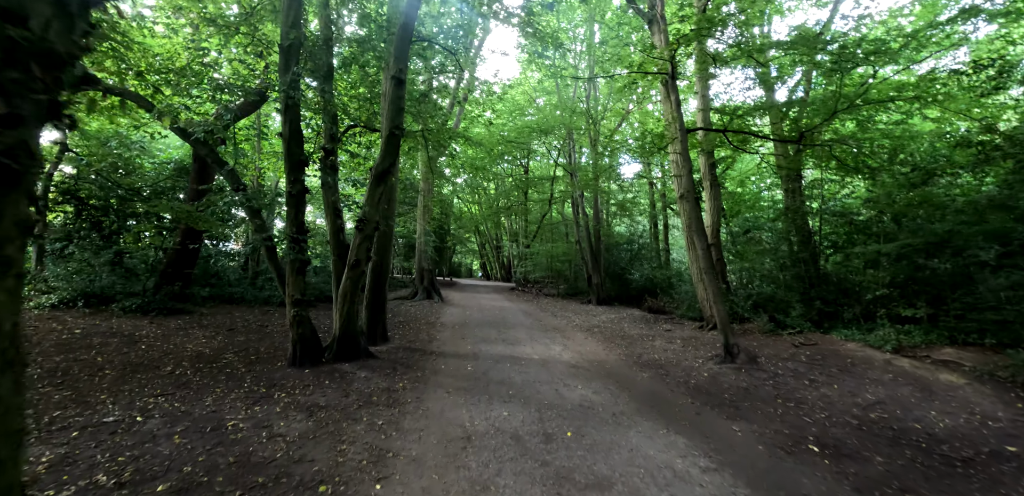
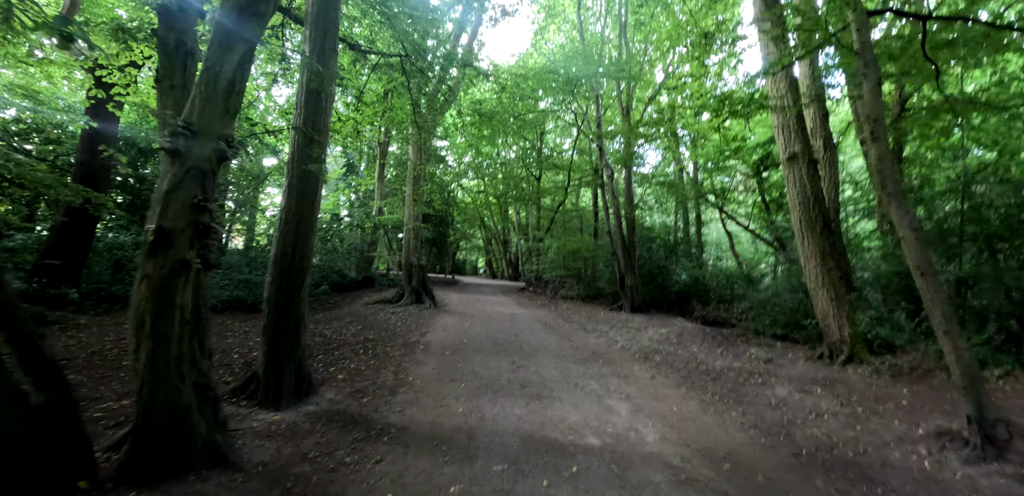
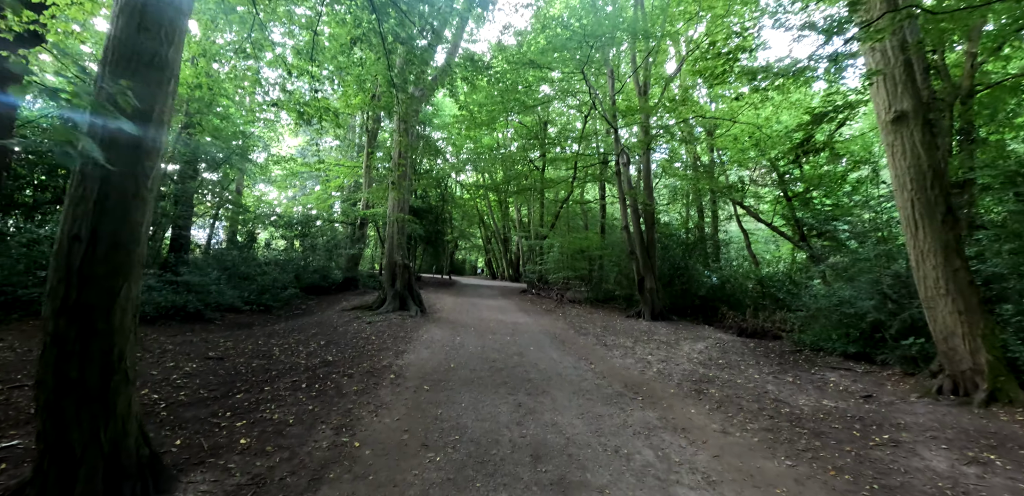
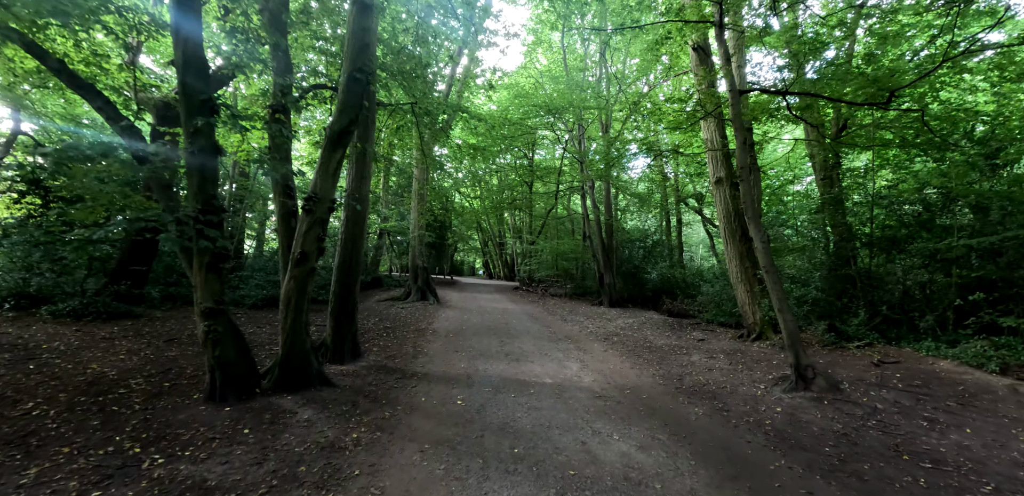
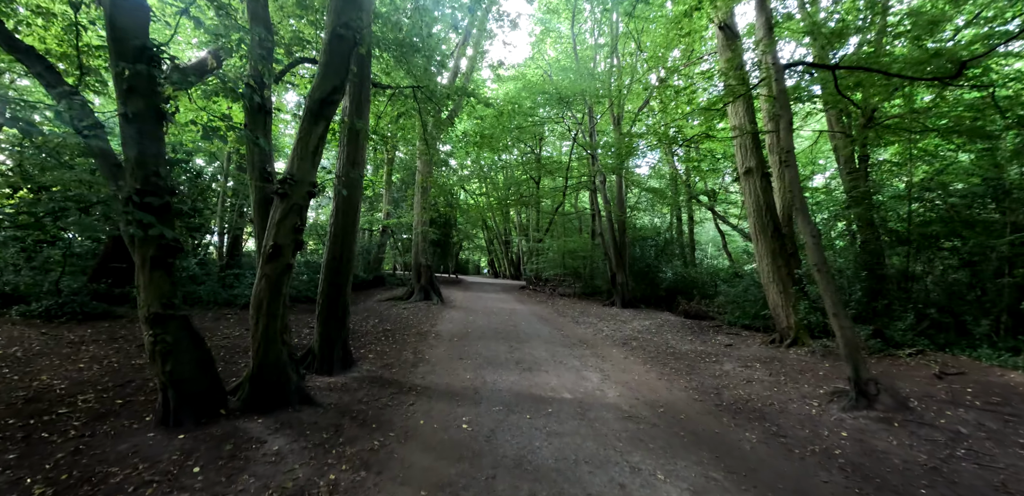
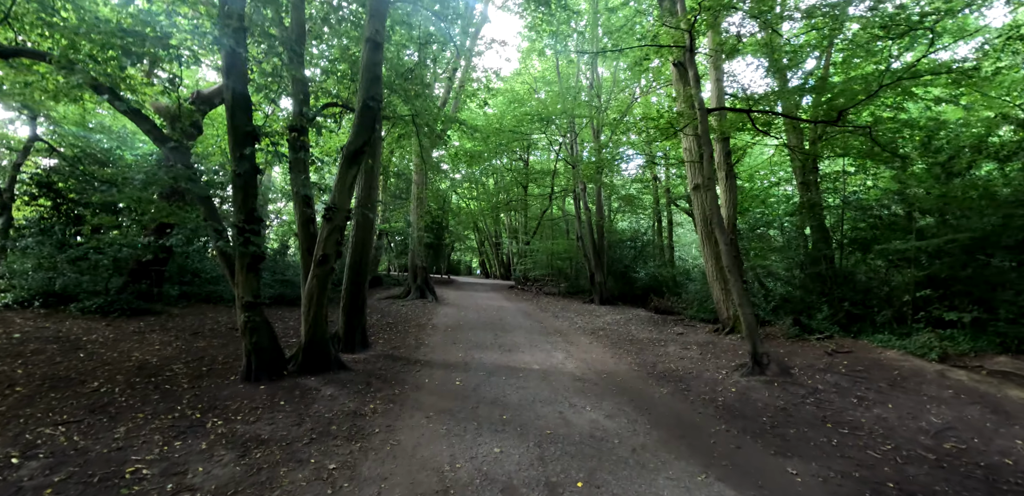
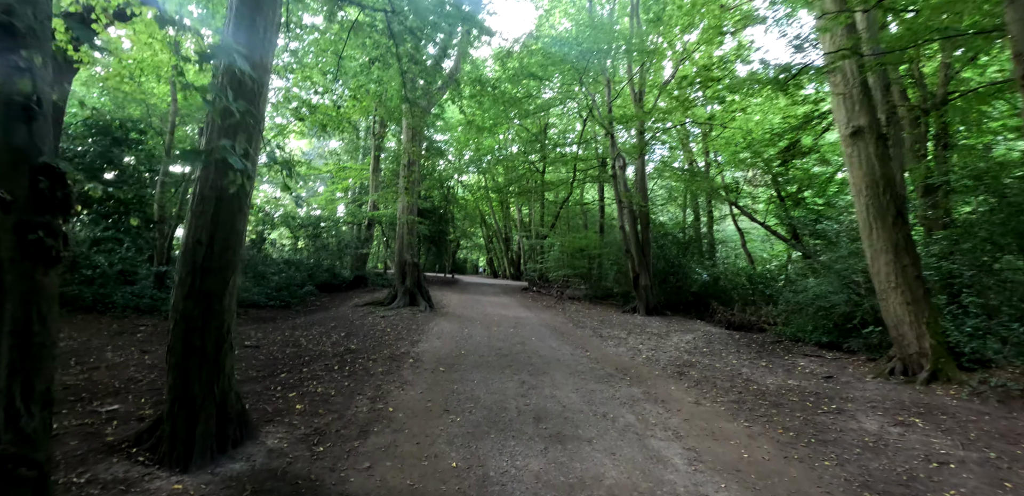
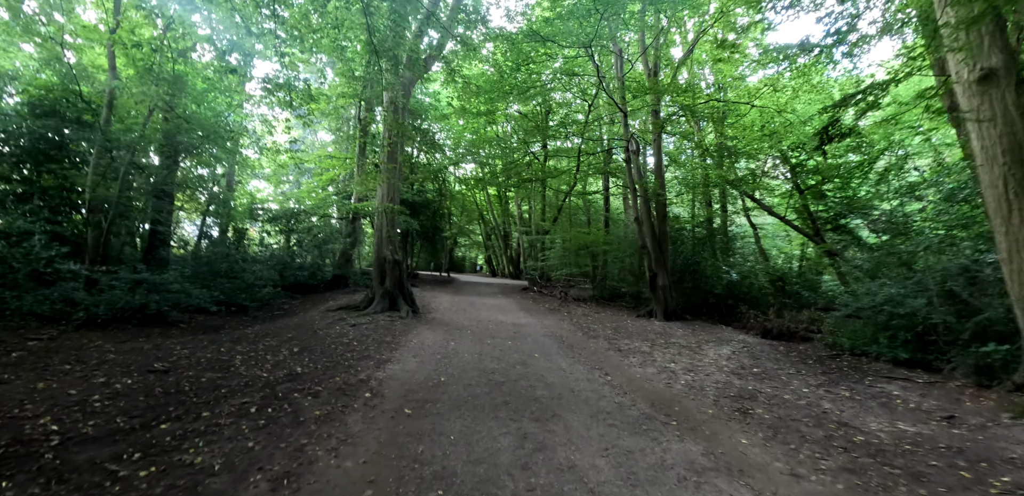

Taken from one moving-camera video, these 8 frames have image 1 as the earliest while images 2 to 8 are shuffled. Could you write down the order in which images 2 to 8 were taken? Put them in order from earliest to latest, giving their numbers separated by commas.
6, 4, 5, 2, 7, 3, 8
